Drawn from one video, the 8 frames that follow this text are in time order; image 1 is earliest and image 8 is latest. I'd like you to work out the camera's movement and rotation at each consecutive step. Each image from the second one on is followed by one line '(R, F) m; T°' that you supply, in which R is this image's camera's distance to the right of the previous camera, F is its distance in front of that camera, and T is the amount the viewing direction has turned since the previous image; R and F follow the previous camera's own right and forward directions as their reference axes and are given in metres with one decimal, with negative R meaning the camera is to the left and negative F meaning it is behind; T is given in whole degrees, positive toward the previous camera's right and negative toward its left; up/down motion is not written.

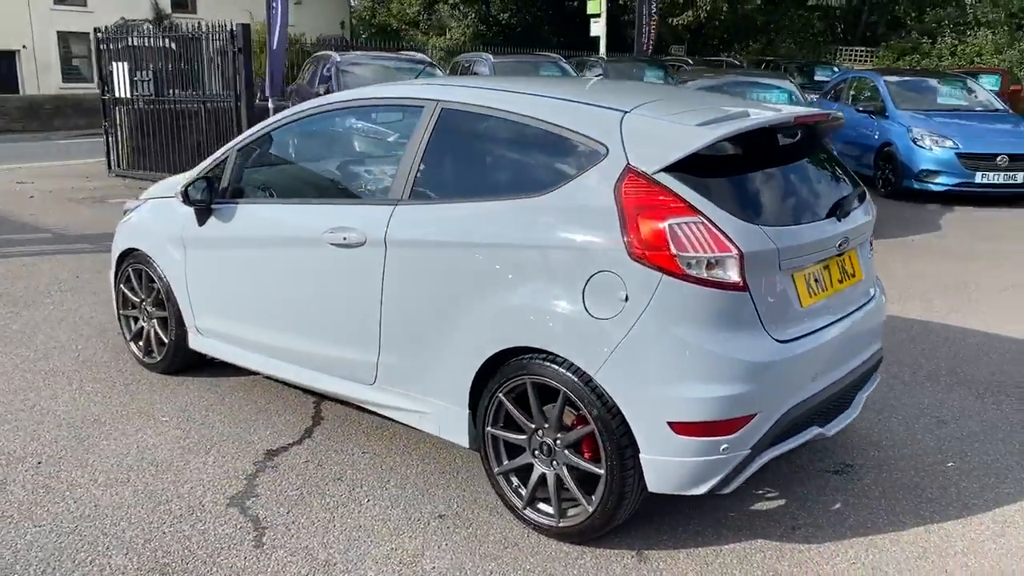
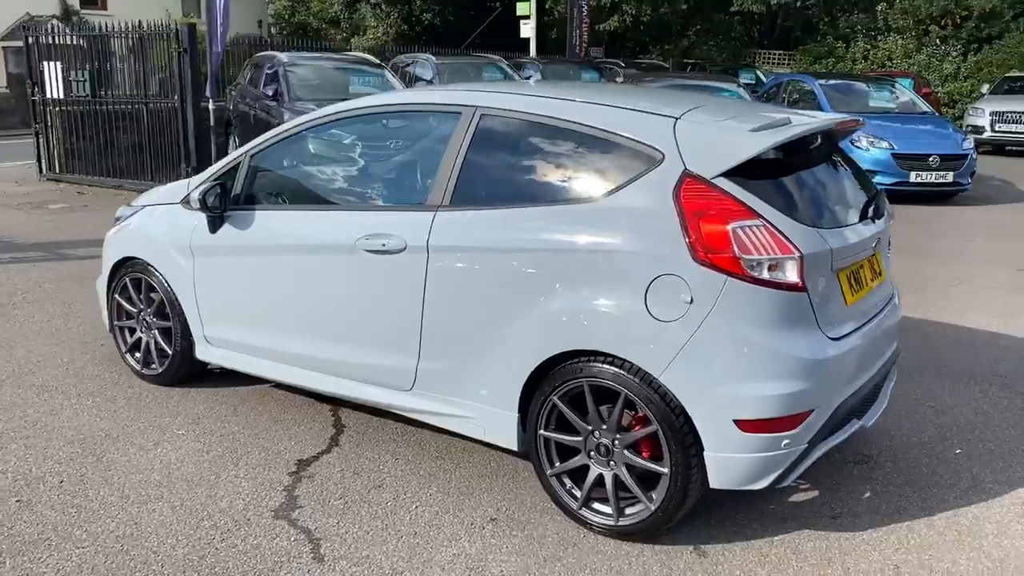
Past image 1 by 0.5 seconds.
(-0.5, 0.0) m; +5°
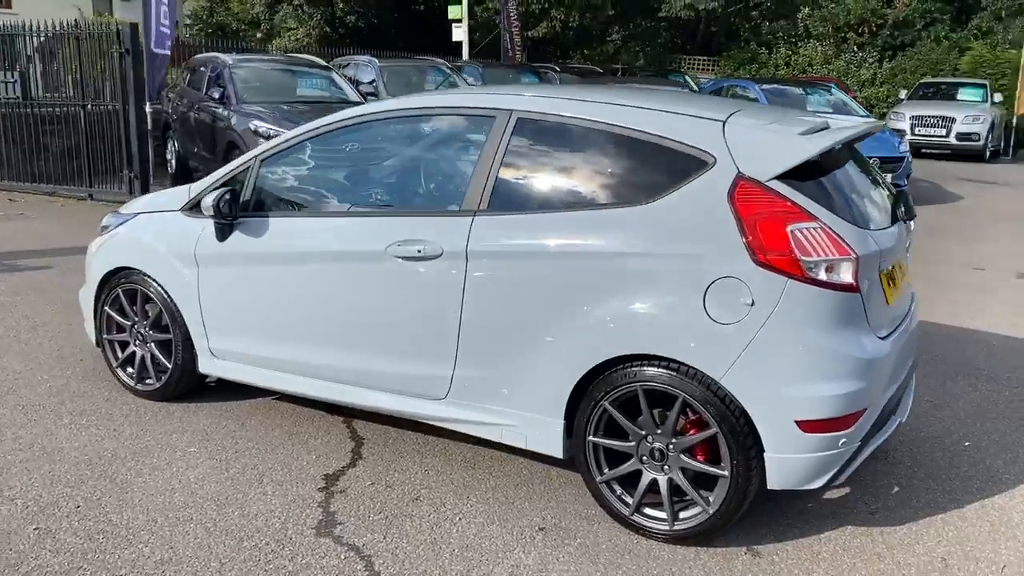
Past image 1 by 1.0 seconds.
(-0.5, +0.1) m; +5°
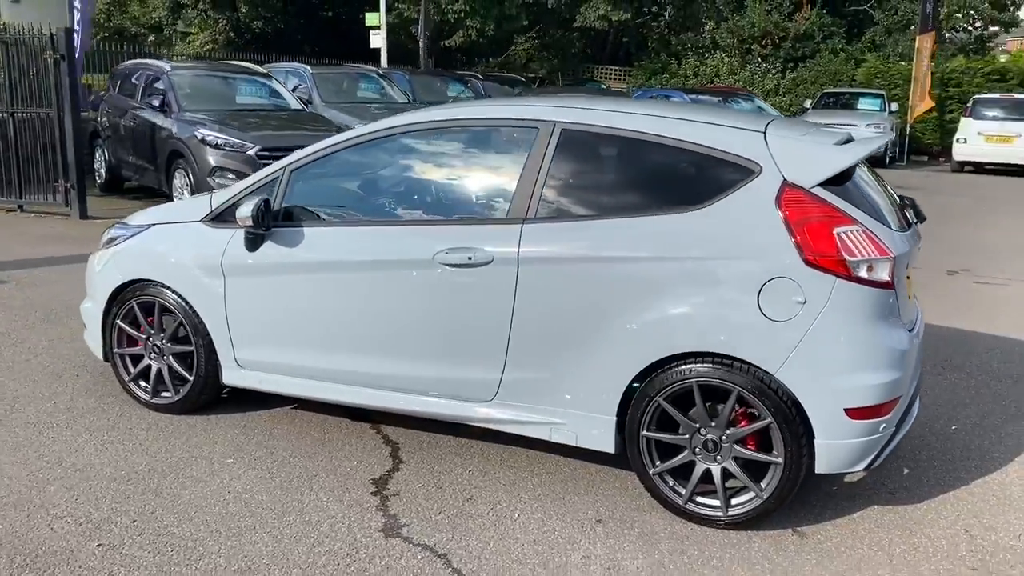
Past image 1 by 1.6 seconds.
(-0.6, -0.1) m; +6°
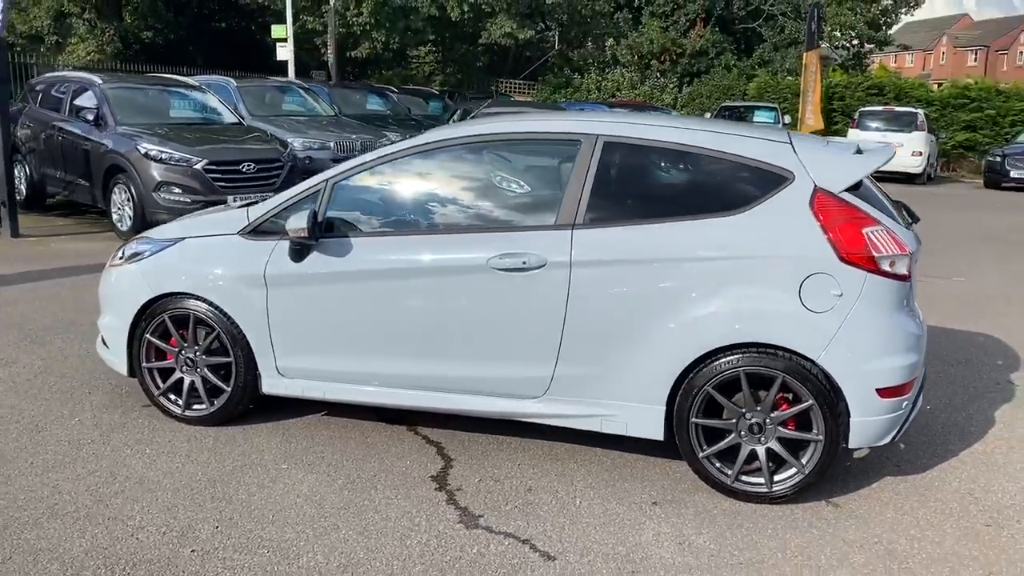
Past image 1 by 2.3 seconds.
(-0.7, -0.2) m; +7°
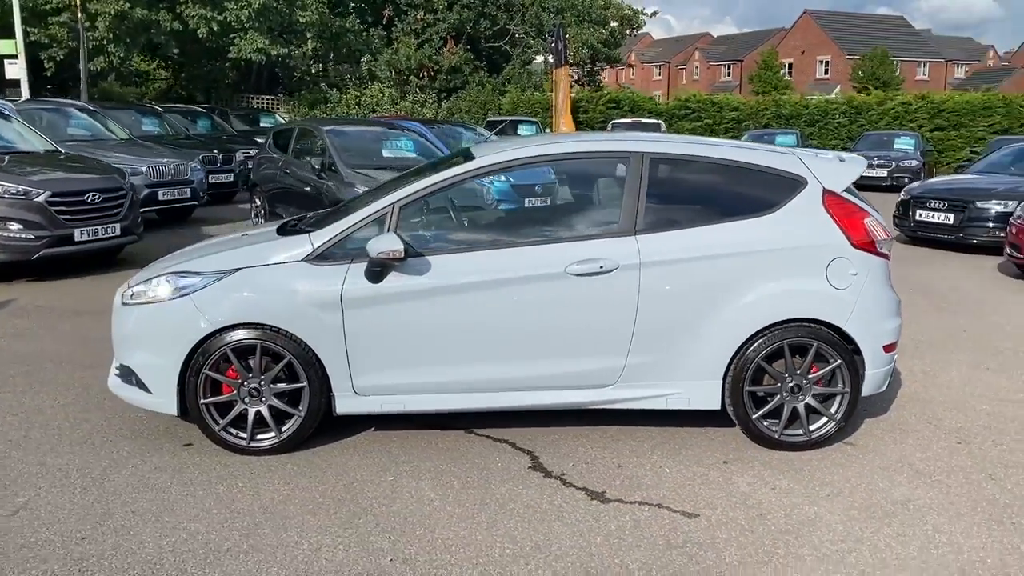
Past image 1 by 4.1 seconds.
(-1.7, -0.2) m; +18°
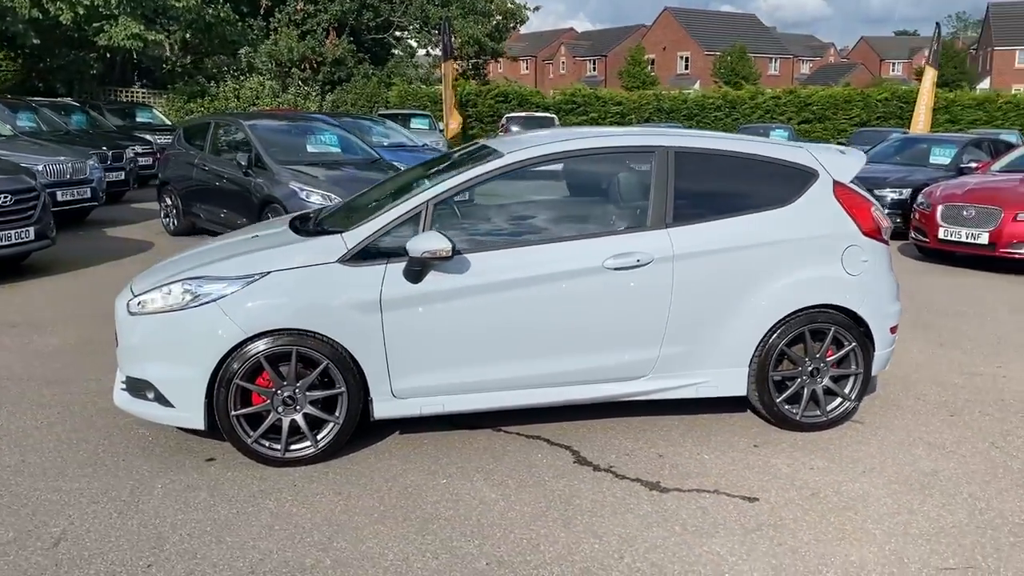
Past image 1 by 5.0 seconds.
(-0.8, +0.1) m; +9°
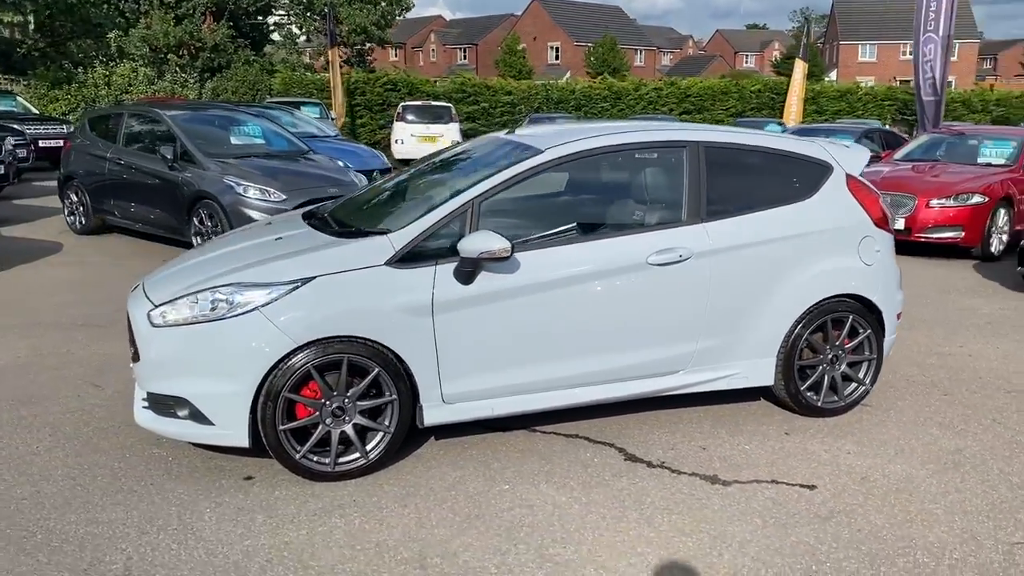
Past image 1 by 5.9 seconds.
(-0.9, +0.2) m; +8°
